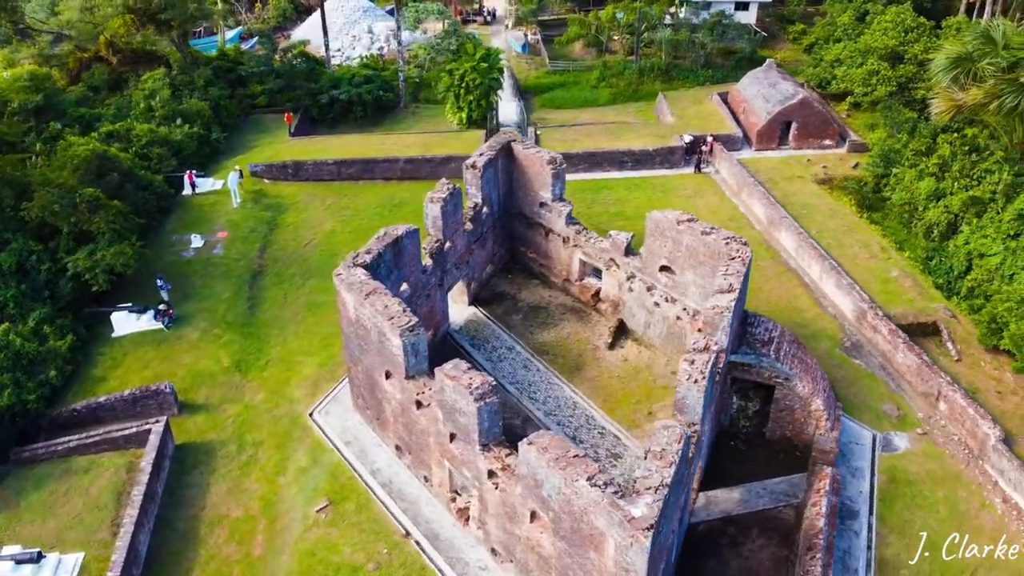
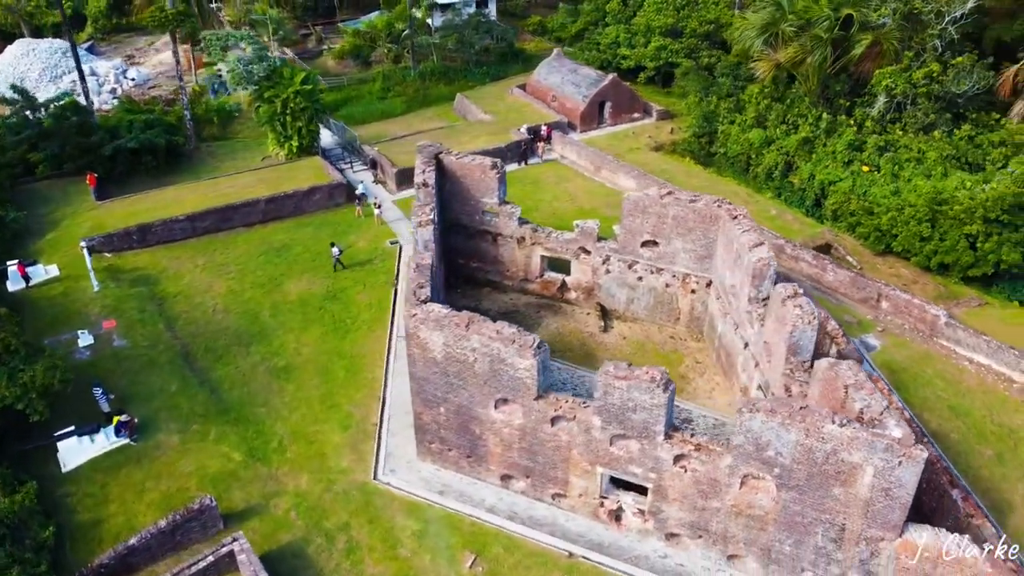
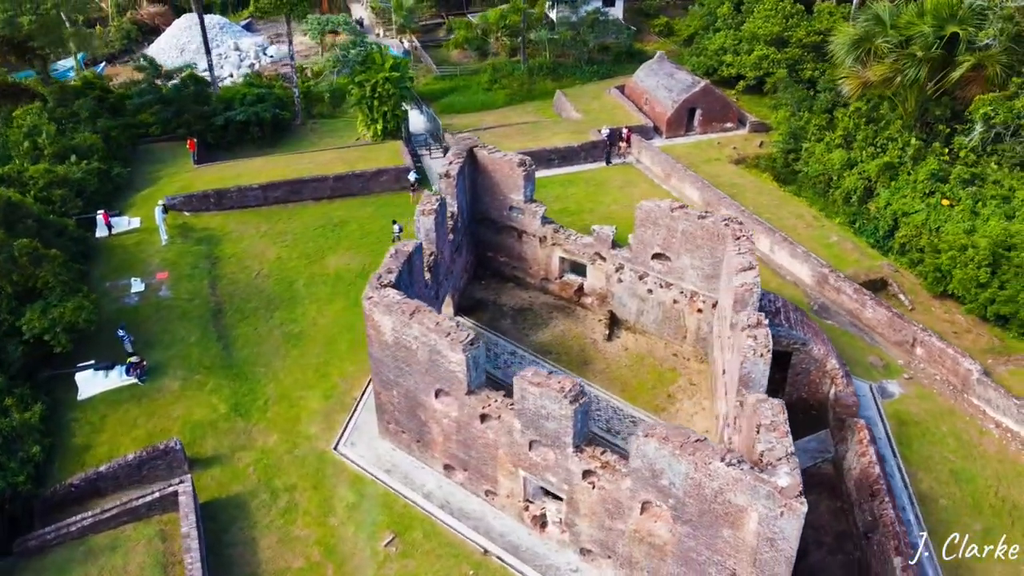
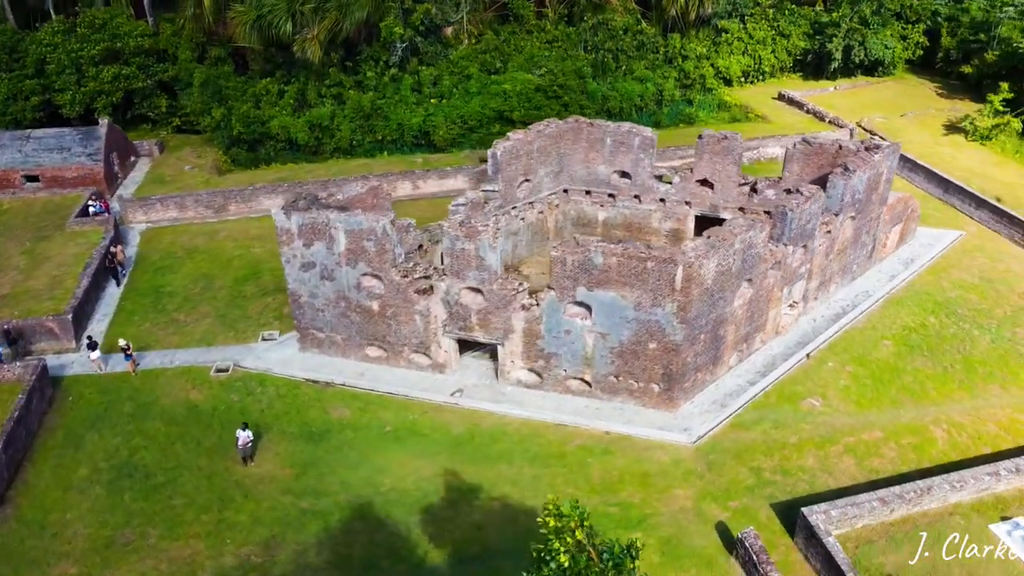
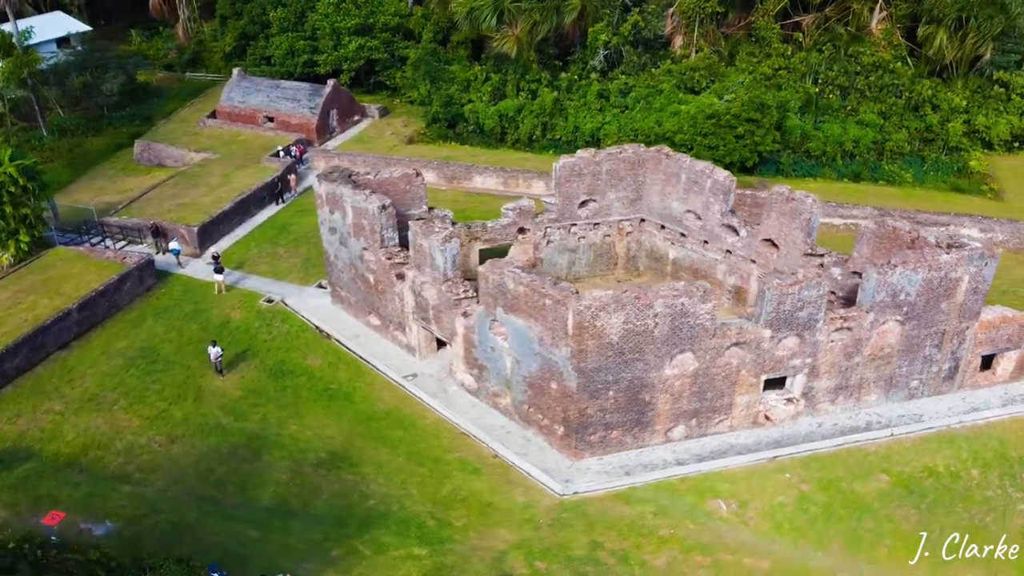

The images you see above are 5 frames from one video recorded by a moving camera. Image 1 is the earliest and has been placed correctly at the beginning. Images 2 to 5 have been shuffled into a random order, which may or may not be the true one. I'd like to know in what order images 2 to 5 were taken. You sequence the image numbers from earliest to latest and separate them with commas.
3, 2, 5, 4
